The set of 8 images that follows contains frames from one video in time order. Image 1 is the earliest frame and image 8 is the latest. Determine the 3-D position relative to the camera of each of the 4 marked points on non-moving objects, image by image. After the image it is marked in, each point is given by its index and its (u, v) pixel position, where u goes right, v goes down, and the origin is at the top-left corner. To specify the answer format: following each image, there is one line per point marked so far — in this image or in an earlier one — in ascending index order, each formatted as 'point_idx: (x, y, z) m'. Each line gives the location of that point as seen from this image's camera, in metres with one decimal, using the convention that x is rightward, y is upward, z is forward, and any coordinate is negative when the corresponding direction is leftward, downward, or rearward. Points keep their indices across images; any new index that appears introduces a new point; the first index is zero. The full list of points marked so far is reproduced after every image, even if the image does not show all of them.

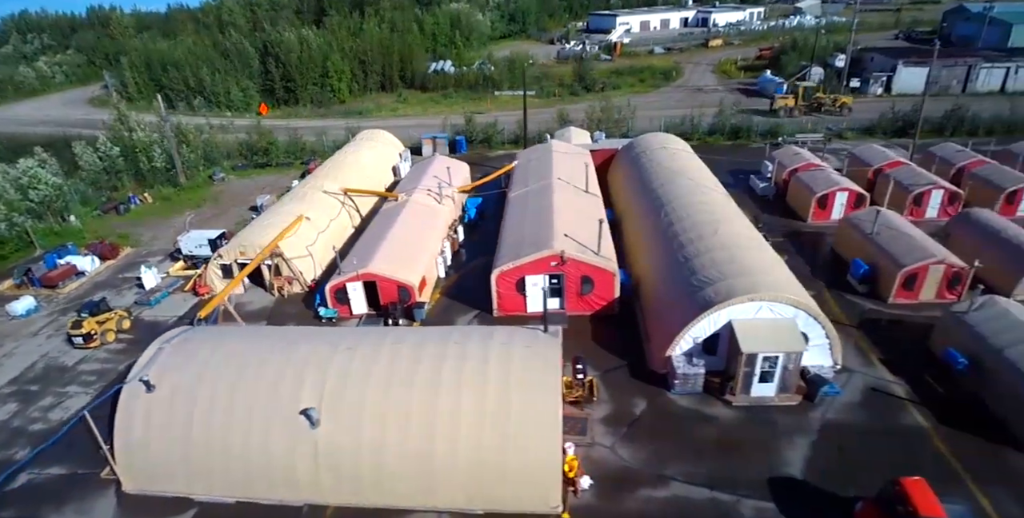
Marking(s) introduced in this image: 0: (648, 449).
0: (+4.8, -7.2, +20.2) m
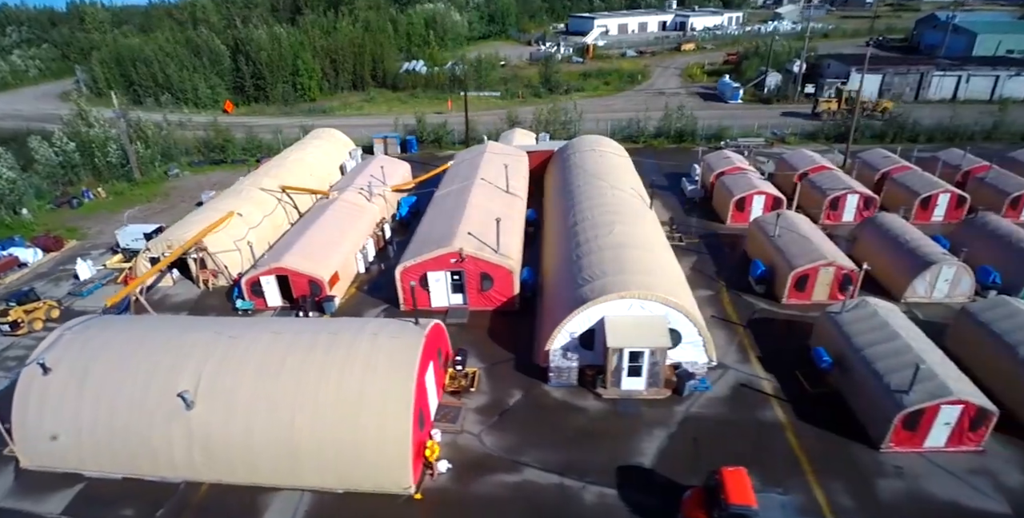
0: (-0.2, -7.1, +21.2) m
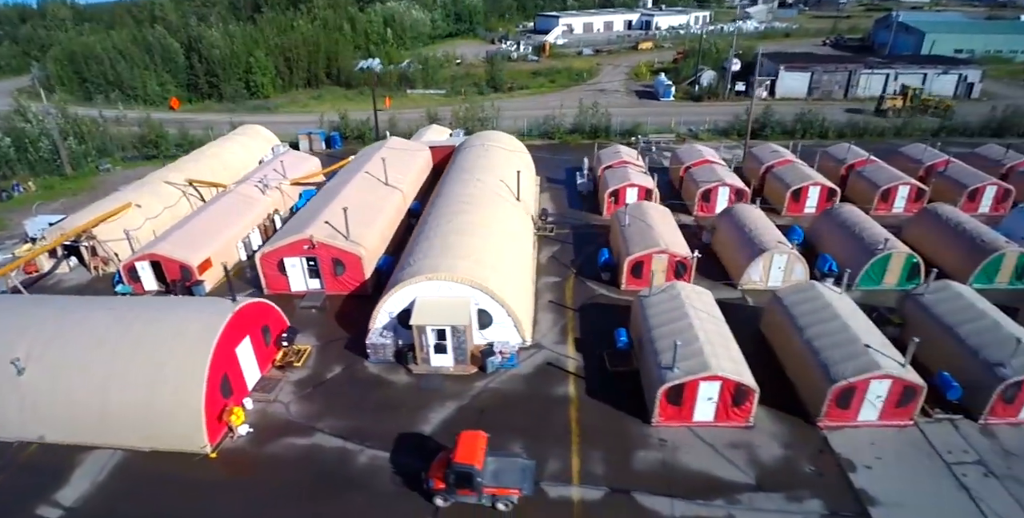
0: (-8.4, -6.3, +22.8) m
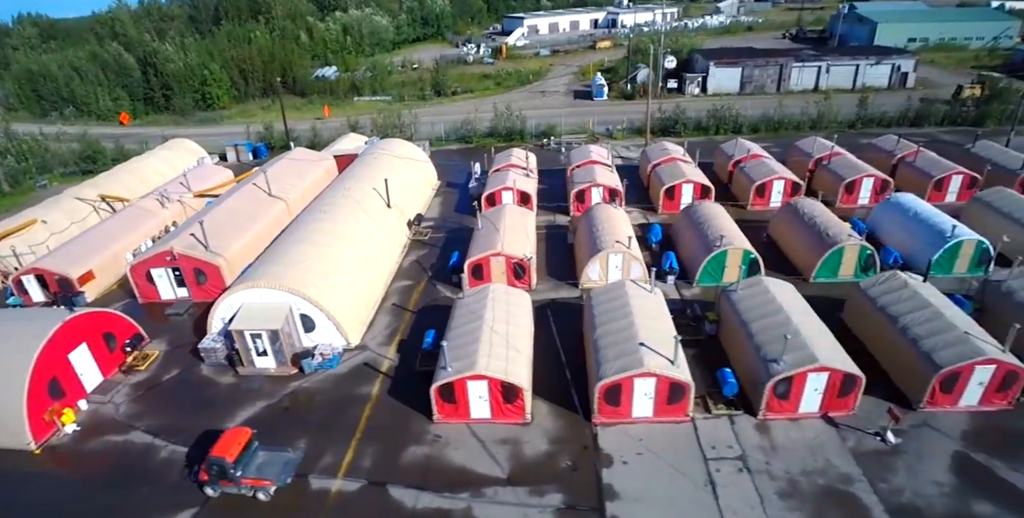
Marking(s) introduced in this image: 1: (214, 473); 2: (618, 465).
0: (-17.0, -6.8, +24.4) m
1: (-11.0, -7.4, +19.3) m
2: (+3.9, -7.8, +20.0) m
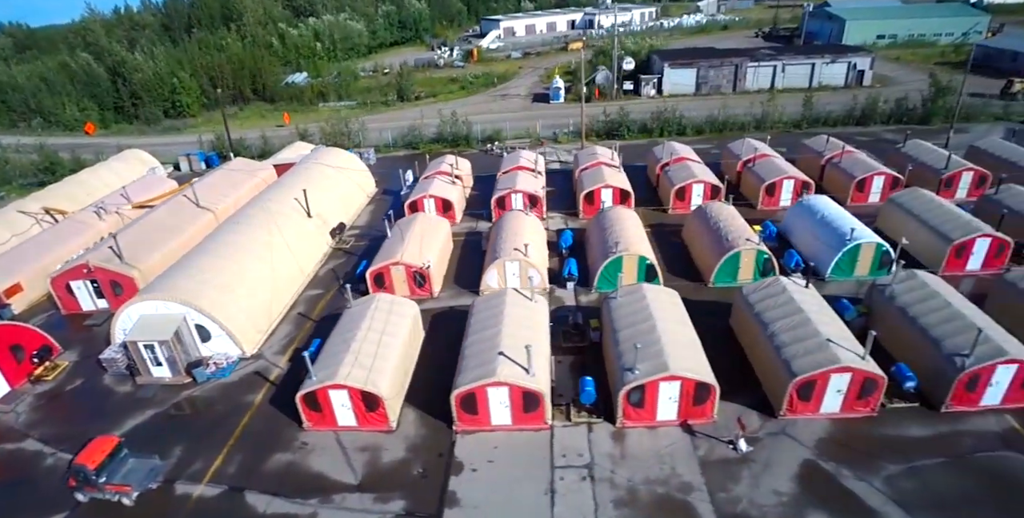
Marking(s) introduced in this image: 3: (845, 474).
0: (-22.6, -7.5, +25.3) m
1: (-16.7, -8.0, +20.1) m
2: (-1.7, -8.2, +20.4) m
3: (+12.3, -7.8, +19.0) m
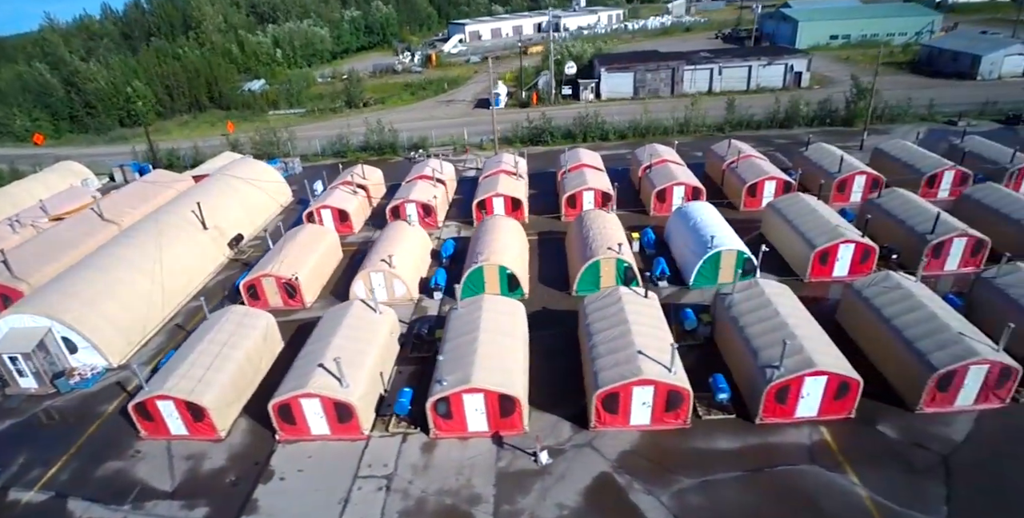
0: (-30.2, -8.2, +26.4) m
1: (-24.4, -8.7, +21.0) m
2: (-9.4, -8.9, +21.0) m
3: (+4.6, -8.4, +19.3) m
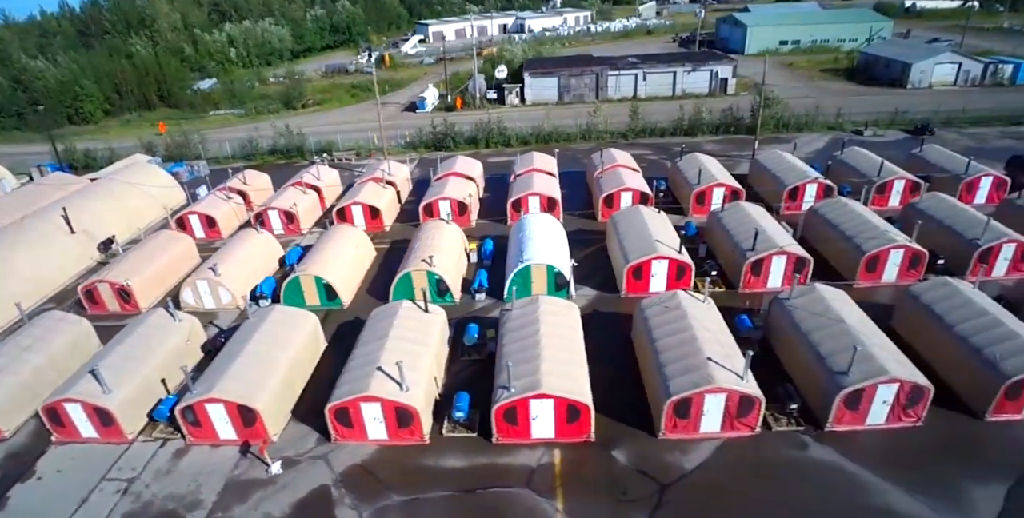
0: (-40.7, -8.2, +28.3) m
1: (-35.1, -8.9, +22.7) m
2: (-20.2, -9.3, +22.1) m
3: (-6.2, -9.1, +19.9) m
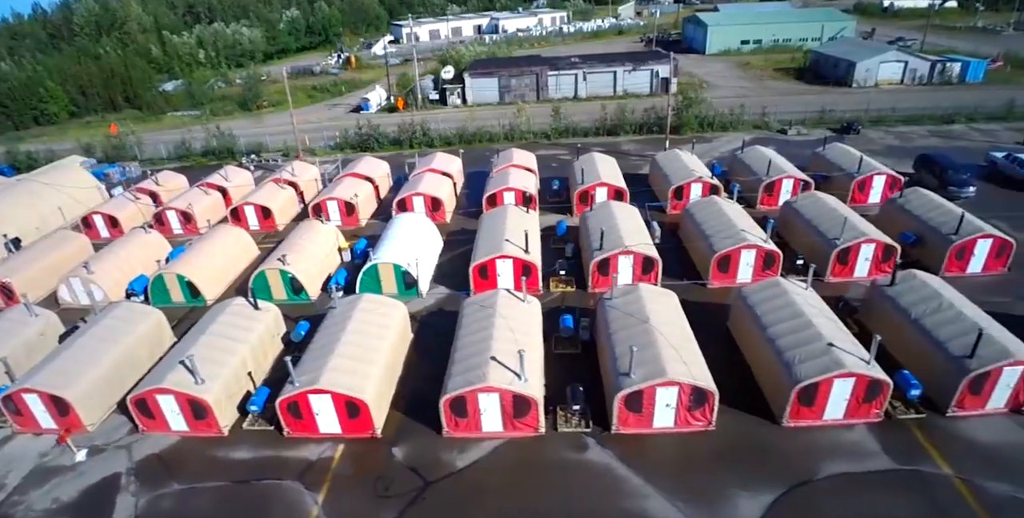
0: (-49.0, -7.8, +30.6) m
1: (-43.7, -8.6, +24.8) m
2: (-28.8, -9.1, +23.5) m
3: (-15.0, -9.0, +20.7) m
